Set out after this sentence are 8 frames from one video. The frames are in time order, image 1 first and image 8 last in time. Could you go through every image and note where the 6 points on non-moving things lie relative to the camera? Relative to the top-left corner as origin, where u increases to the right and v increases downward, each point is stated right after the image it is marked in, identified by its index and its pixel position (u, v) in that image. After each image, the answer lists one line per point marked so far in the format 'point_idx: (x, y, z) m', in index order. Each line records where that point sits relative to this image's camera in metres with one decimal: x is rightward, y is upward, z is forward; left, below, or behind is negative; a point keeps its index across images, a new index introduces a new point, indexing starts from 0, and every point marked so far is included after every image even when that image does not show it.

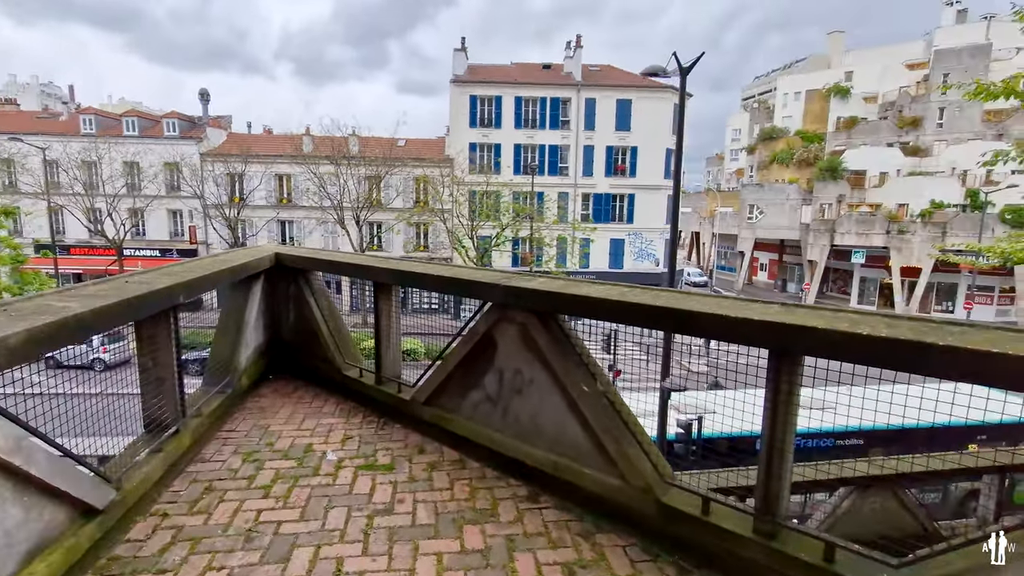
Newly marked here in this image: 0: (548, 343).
0: (+0.2, -0.3, +3.0) m
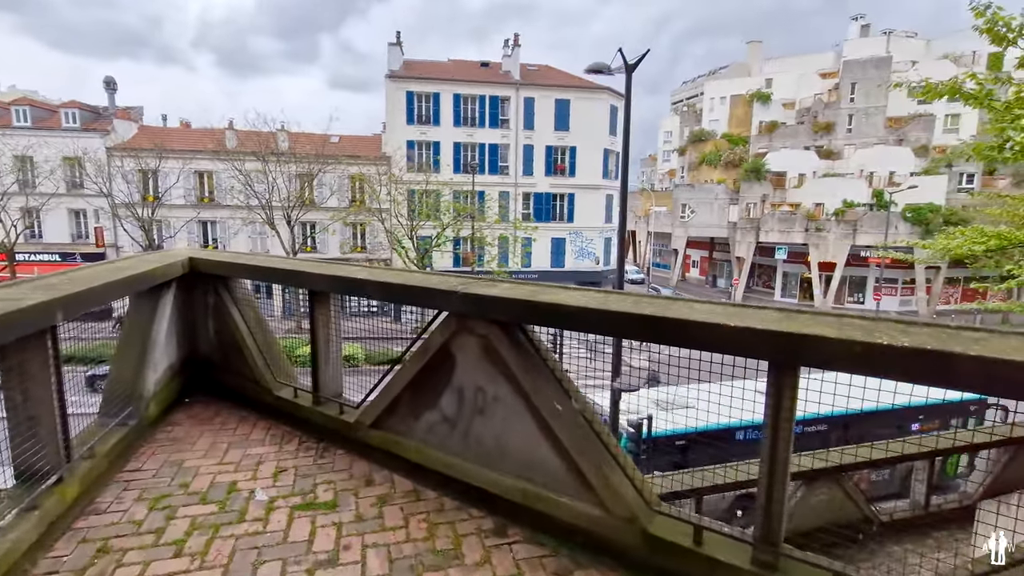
0: (0.0, -0.4, +2.6) m
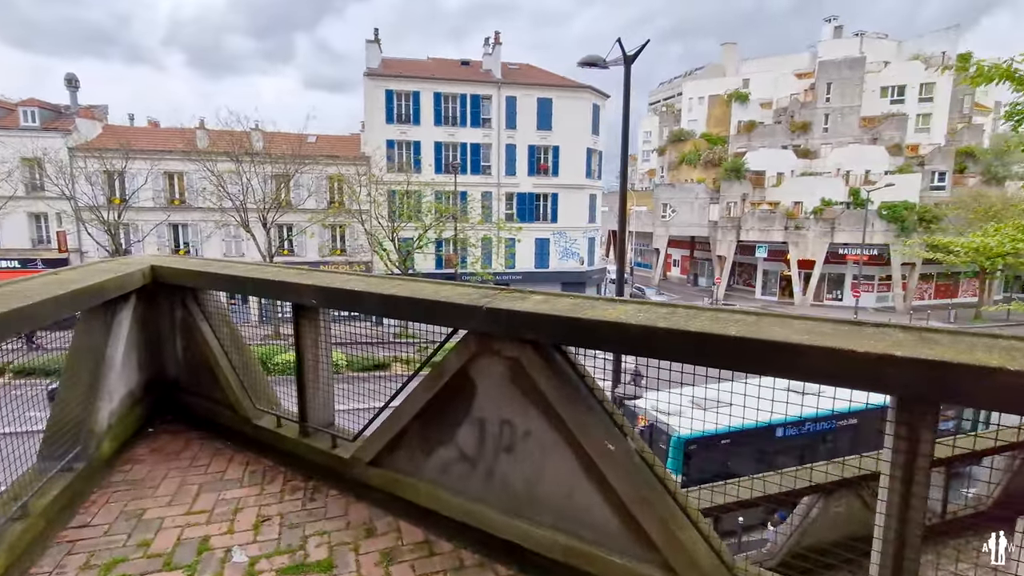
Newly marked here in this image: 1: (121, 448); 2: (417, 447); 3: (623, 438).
0: (+0.2, -0.4, +2.1) m
1: (-2.6, -1.0, +3.4) m
2: (-0.5, -0.8, +2.6) m
3: (+0.4, -0.6, +2.0) m
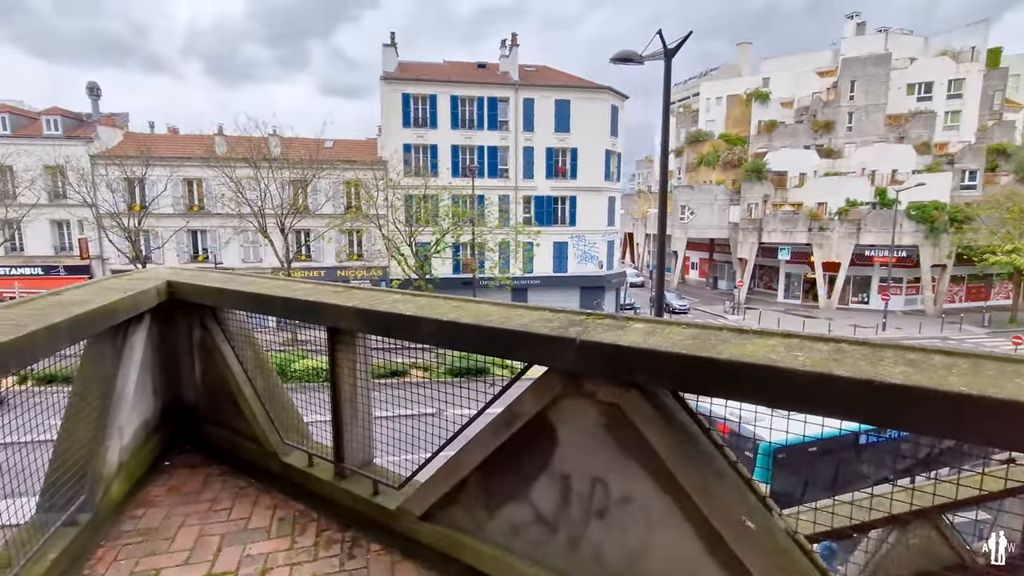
0: (+0.5, -0.5, +1.7) m
1: (-2.2, -1.2, +3.0) m
2: (-0.1, -0.9, +2.2) m
3: (+0.8, -0.7, +1.6) m
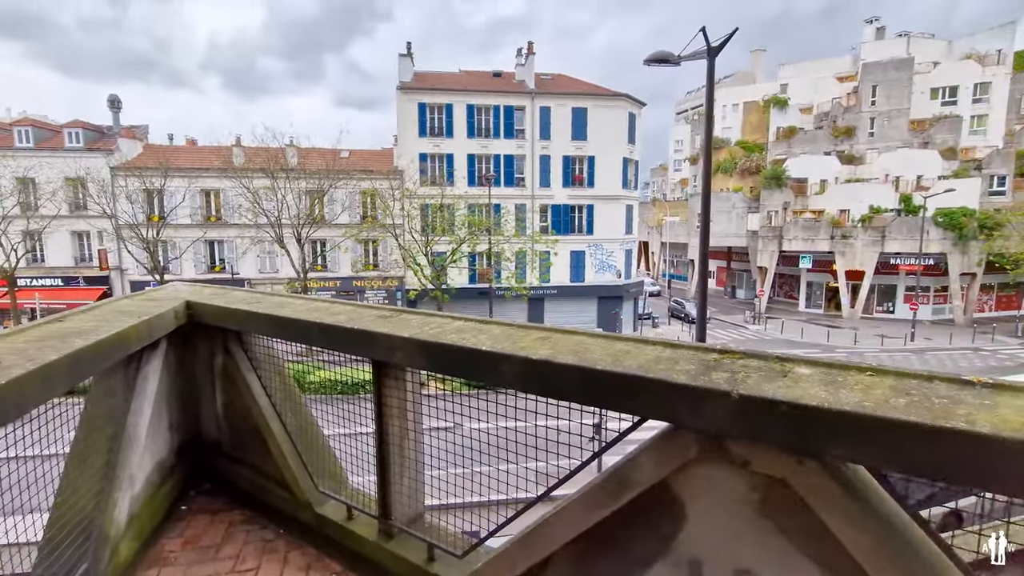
0: (+0.8, -0.6, +1.2) m
1: (-1.8, -1.3, +2.6) m
2: (+0.2, -1.0, +1.8) m
3: (+1.1, -0.8, +1.1) m
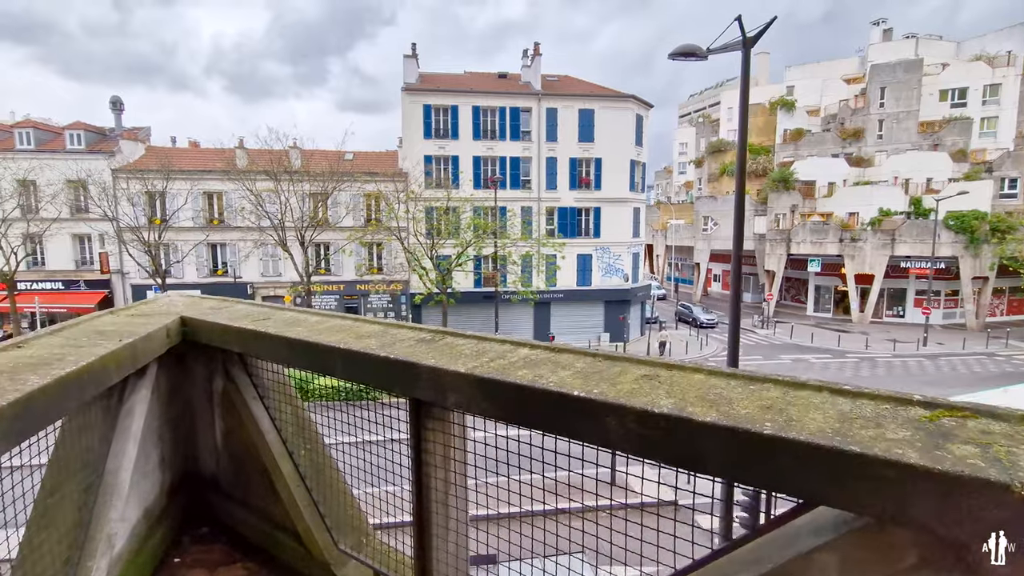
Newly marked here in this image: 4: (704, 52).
0: (+1.1, -0.6, +0.8) m
1: (-1.6, -1.3, +2.1) m
2: (+0.4, -1.1, +1.3) m
3: (+1.3, -0.8, +0.7) m
4: (+2.8, +3.4, +7.5) m
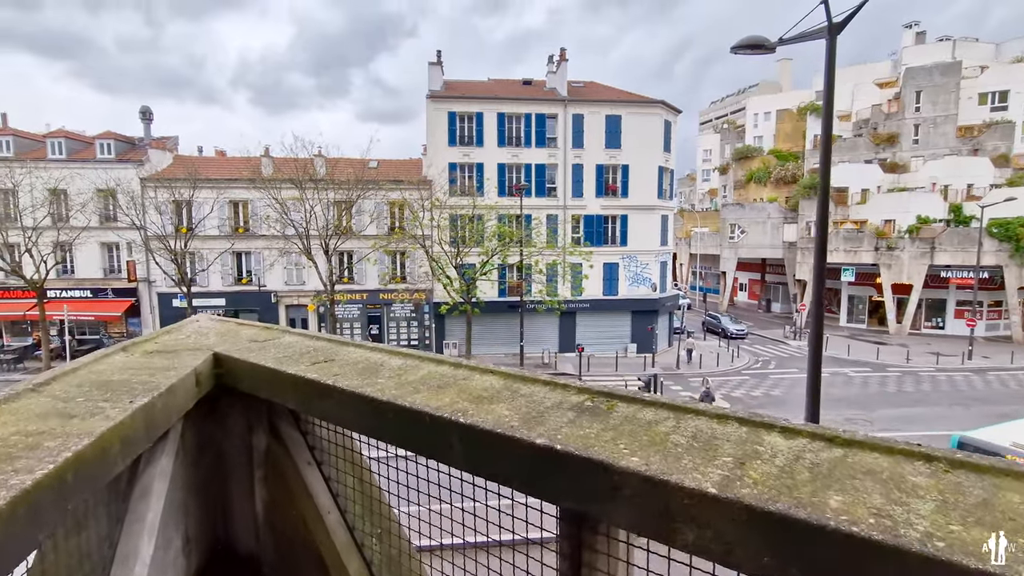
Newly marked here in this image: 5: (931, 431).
0: (+1.5, -0.7, +0.1) m
1: (-1.1, -1.4, +1.5) m
2: (+0.9, -1.2, +0.6) m
3: (+1.8, -0.9, 0.0) m
4: (+3.5, +3.2, +6.8) m
5: (+15.6, -5.3, +19.0) m
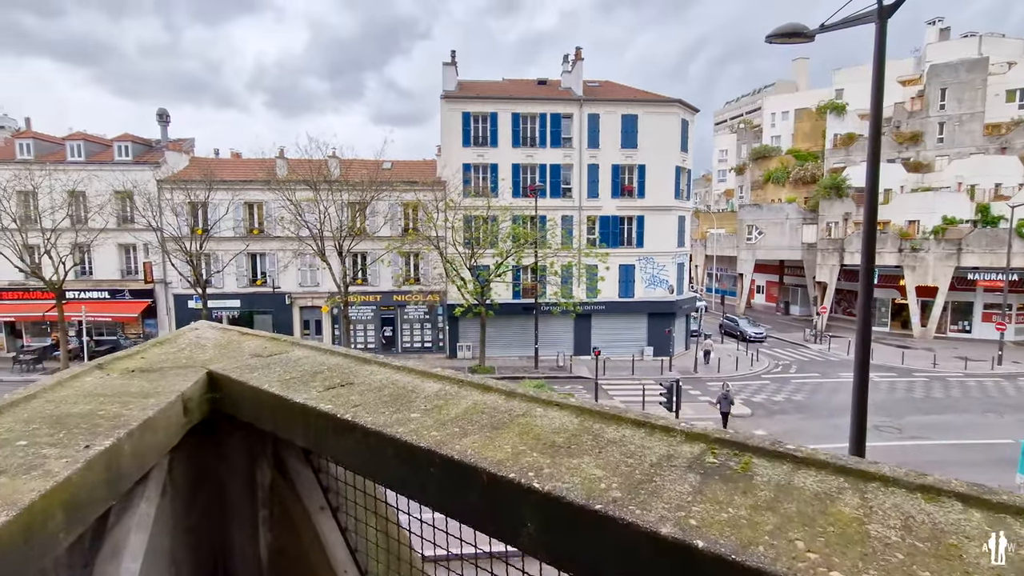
0: (+1.6, -0.7, -0.3) m
1: (-0.9, -1.4, +1.2) m
2: (+1.0, -1.2, +0.3) m
3: (+1.9, -0.9, -0.4) m
4: (+3.8, +3.2, +6.4) m
5: (+16.1, -5.4, +18.3) m
